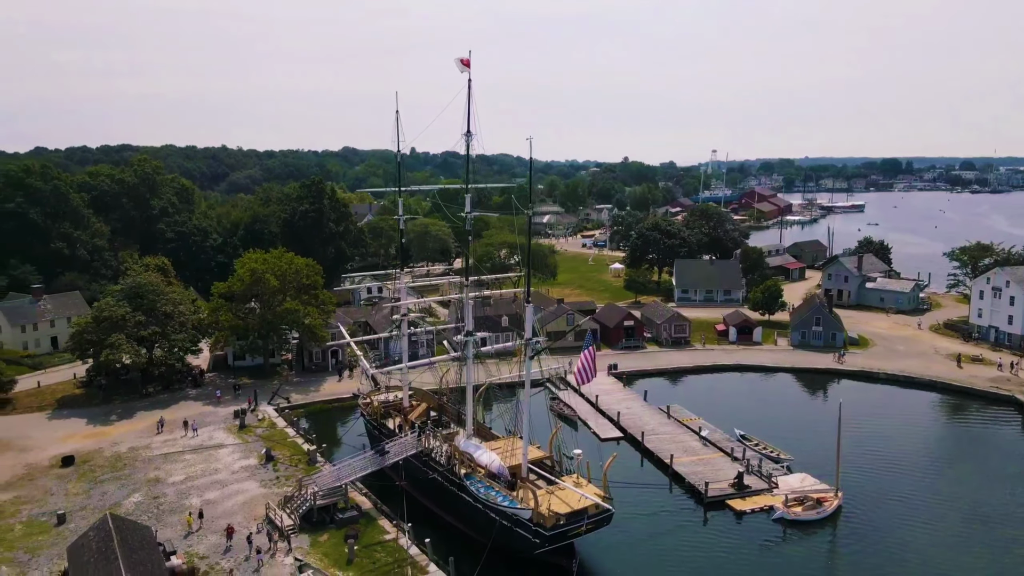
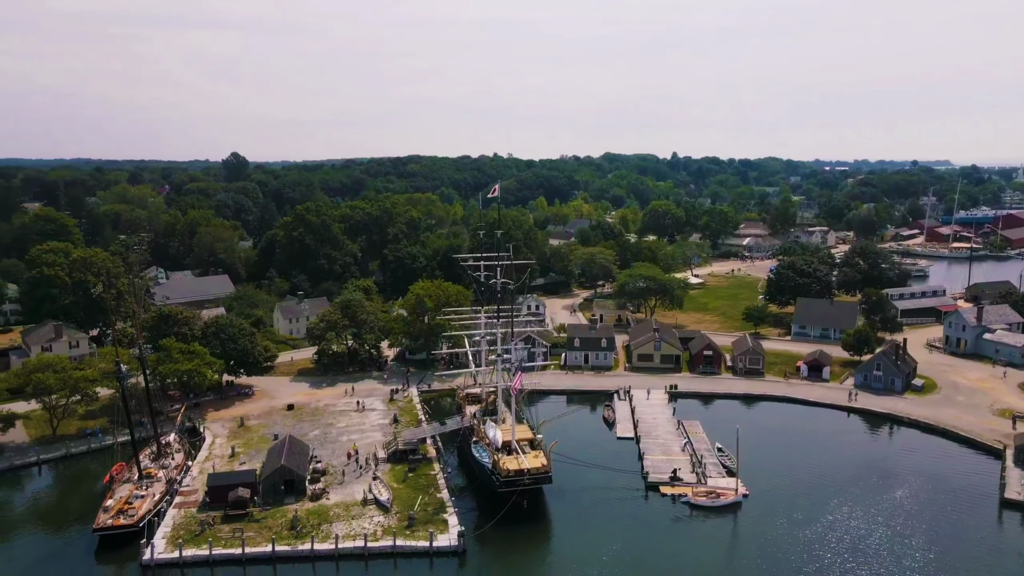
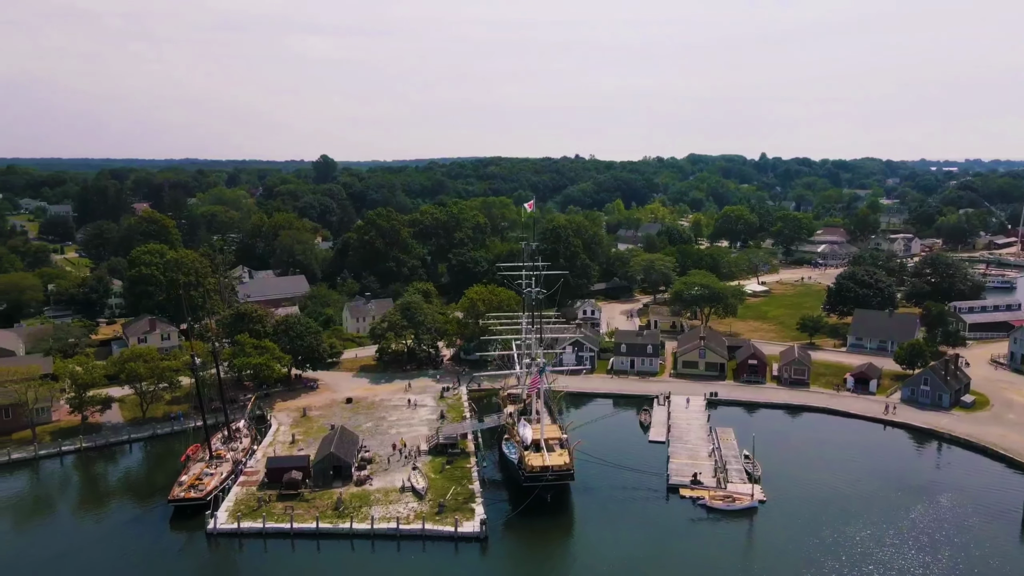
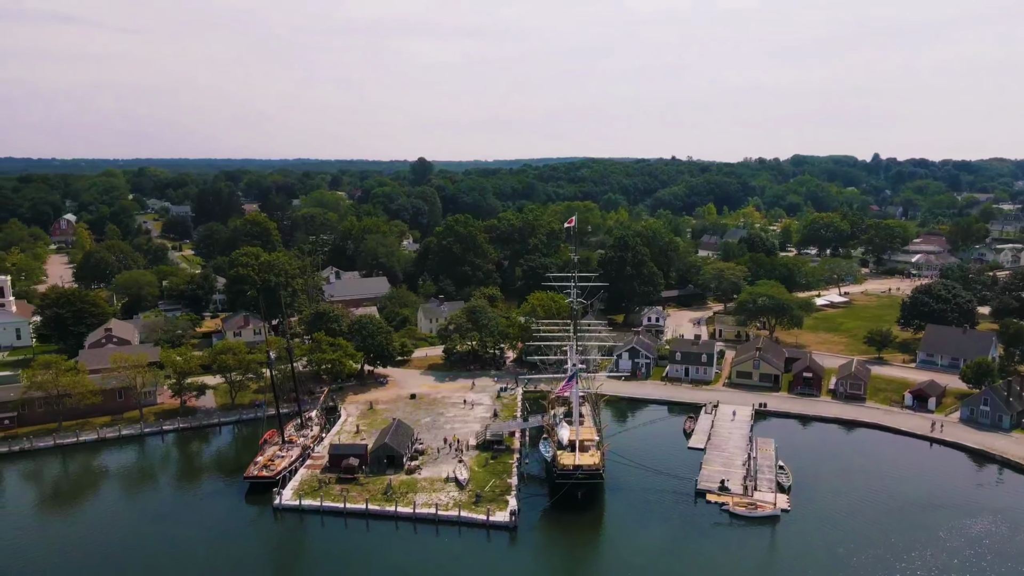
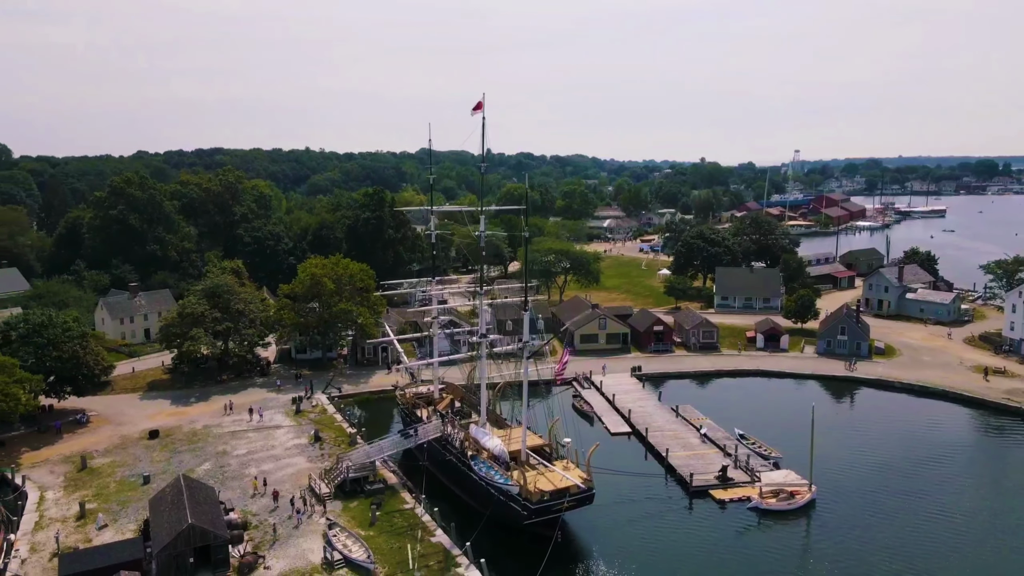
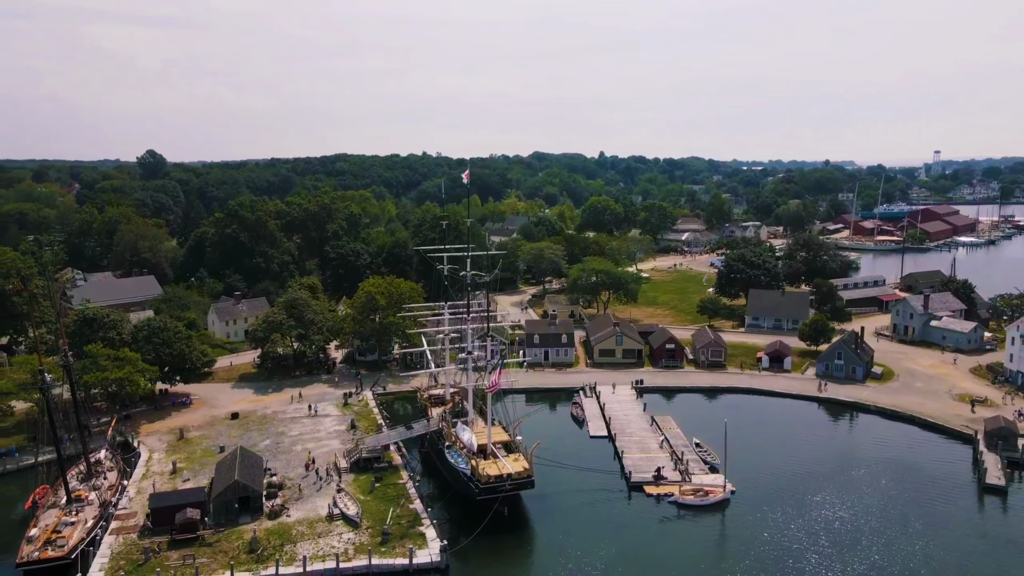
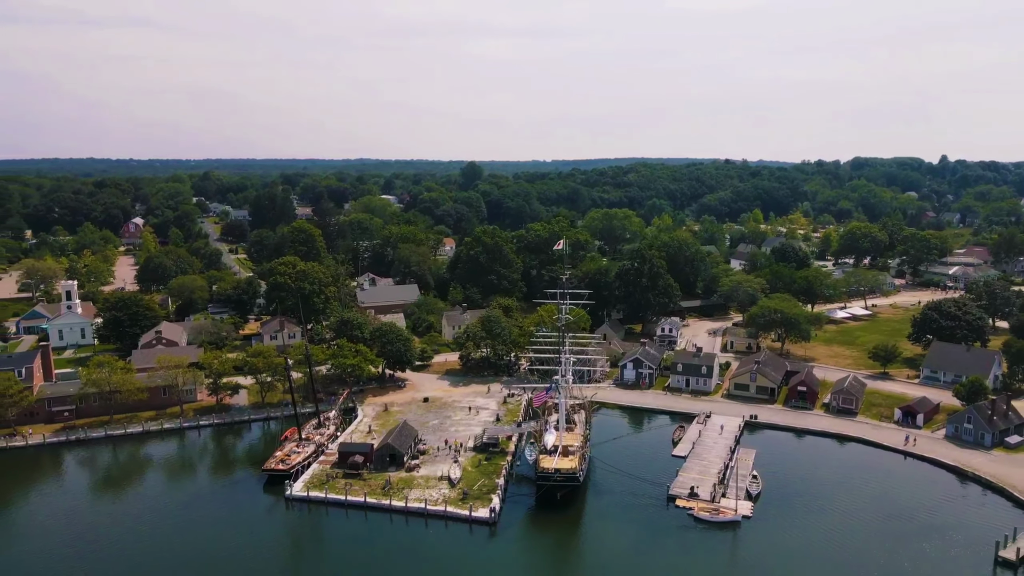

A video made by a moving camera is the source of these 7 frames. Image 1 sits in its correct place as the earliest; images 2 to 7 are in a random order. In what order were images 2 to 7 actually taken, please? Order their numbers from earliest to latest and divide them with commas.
5, 6, 2, 3, 4, 7
